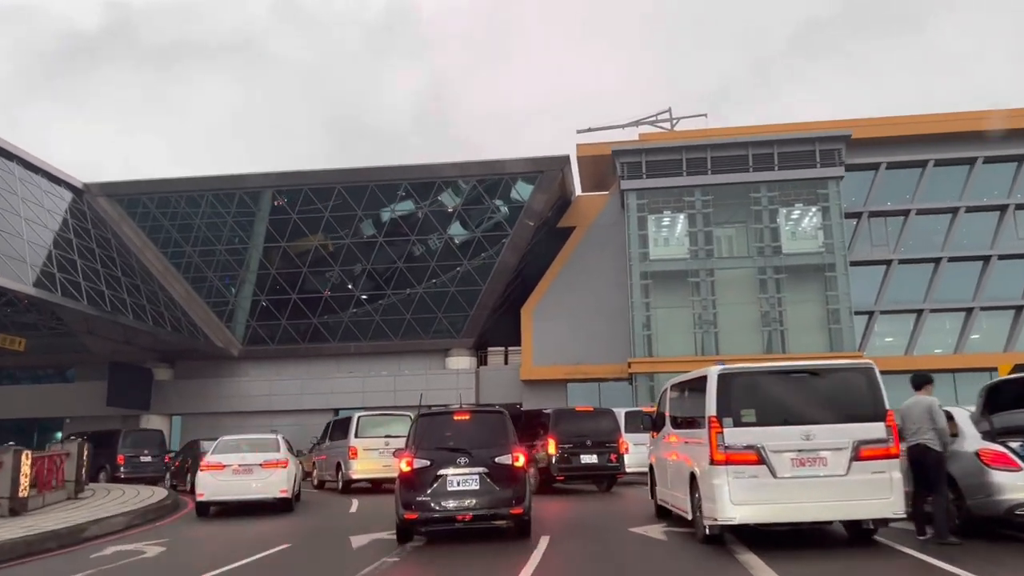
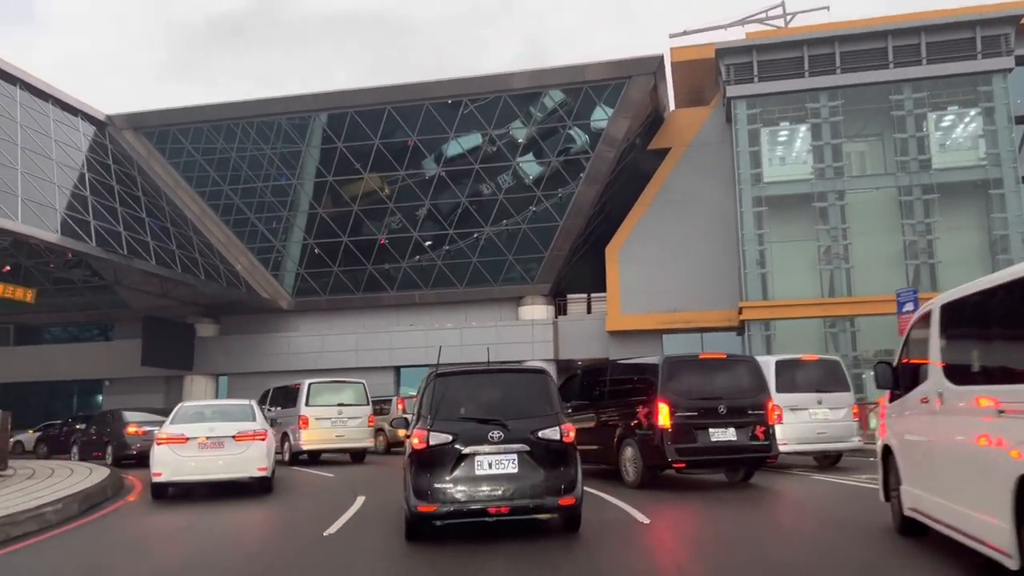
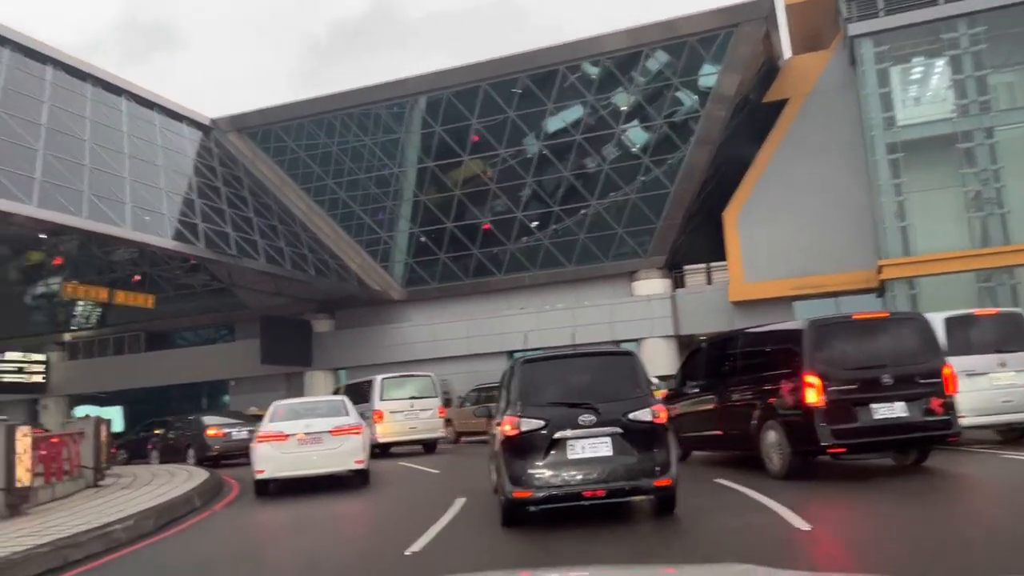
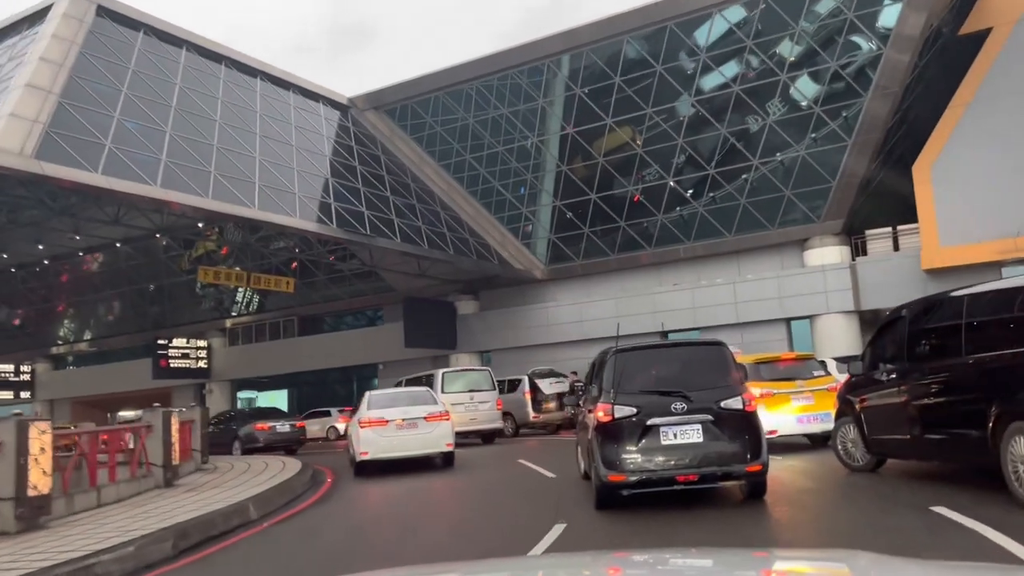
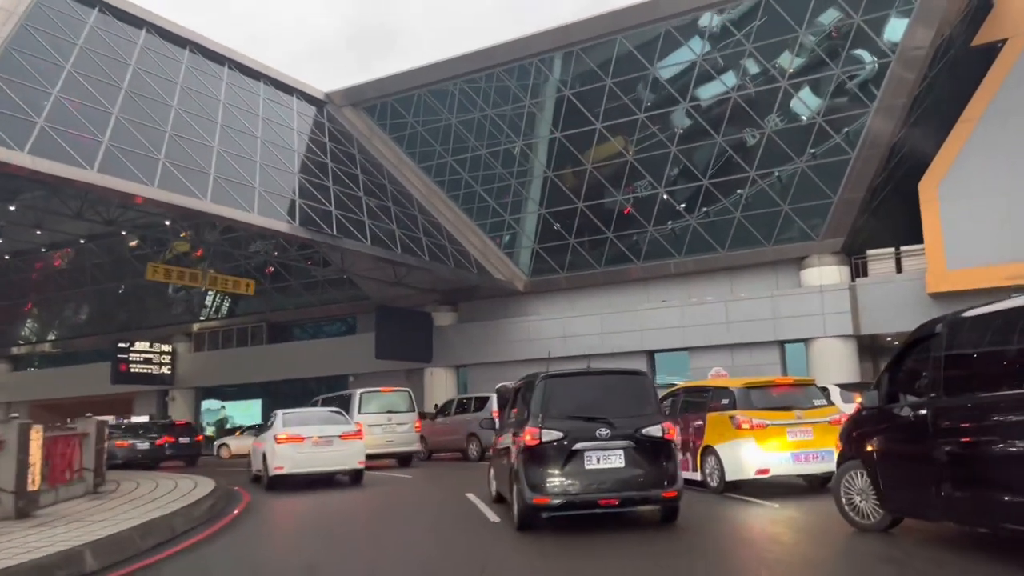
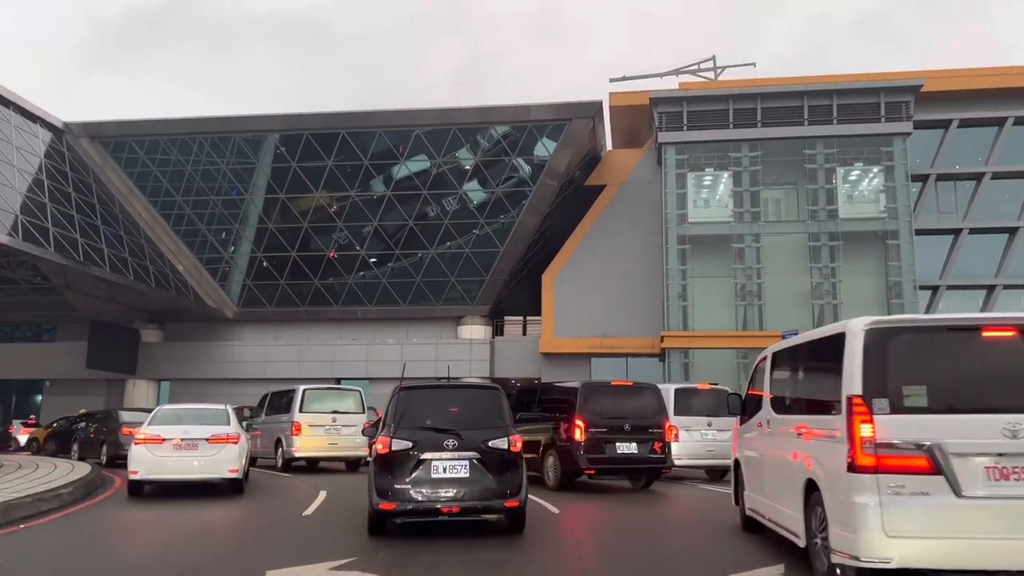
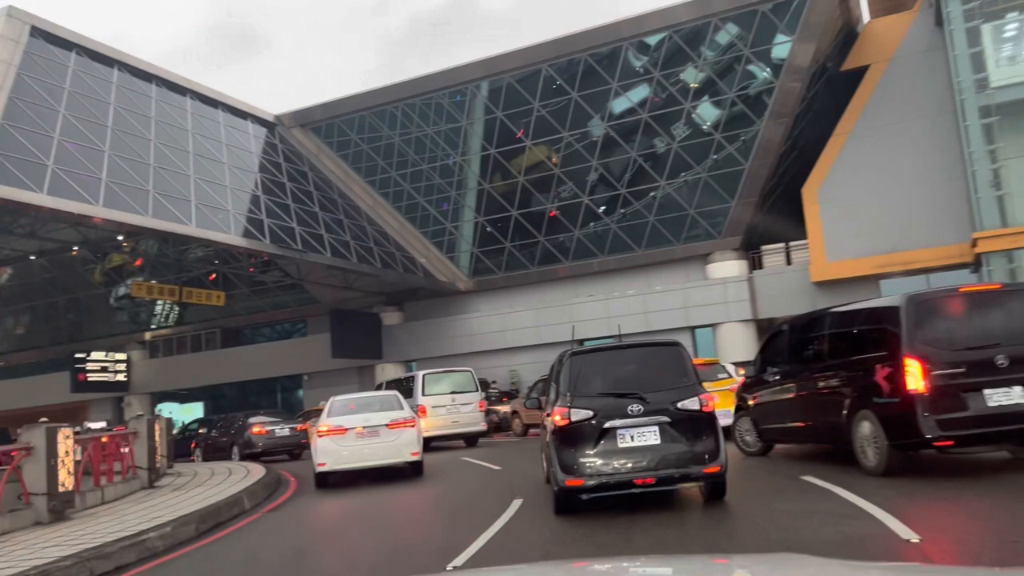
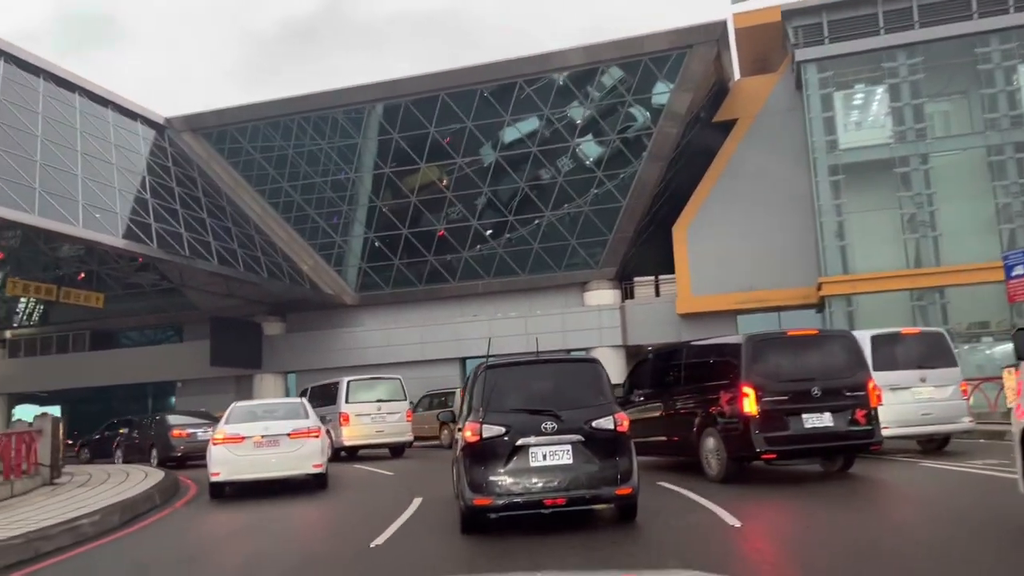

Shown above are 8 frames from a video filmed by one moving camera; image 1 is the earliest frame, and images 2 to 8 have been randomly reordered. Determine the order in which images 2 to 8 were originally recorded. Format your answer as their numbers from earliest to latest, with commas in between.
6, 2, 8, 3, 7, 4, 5
